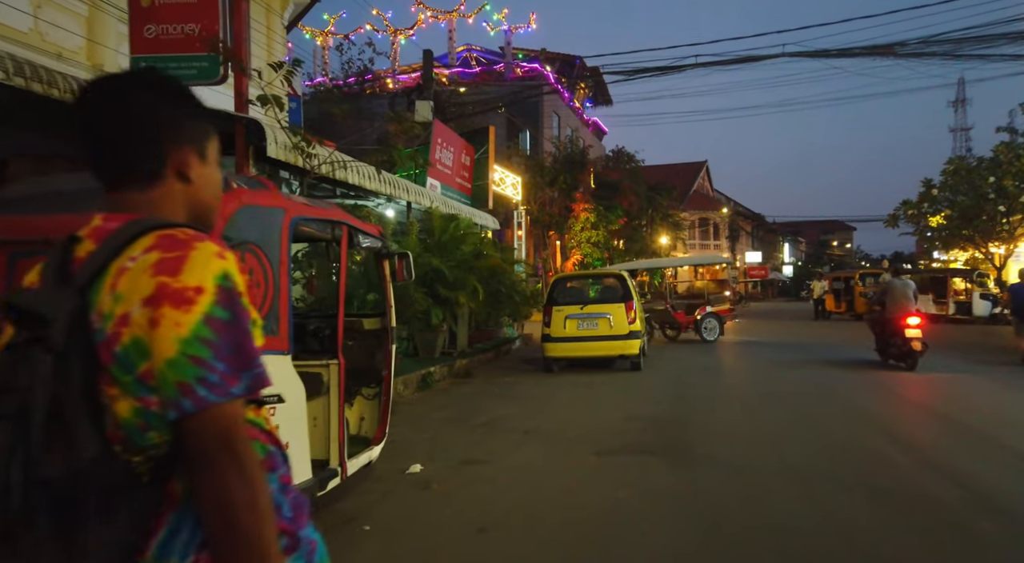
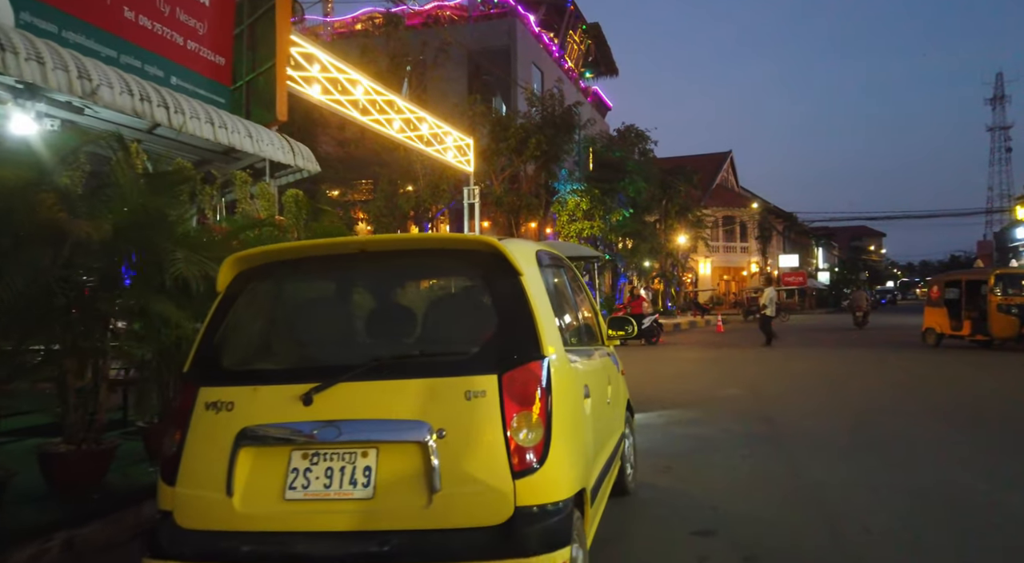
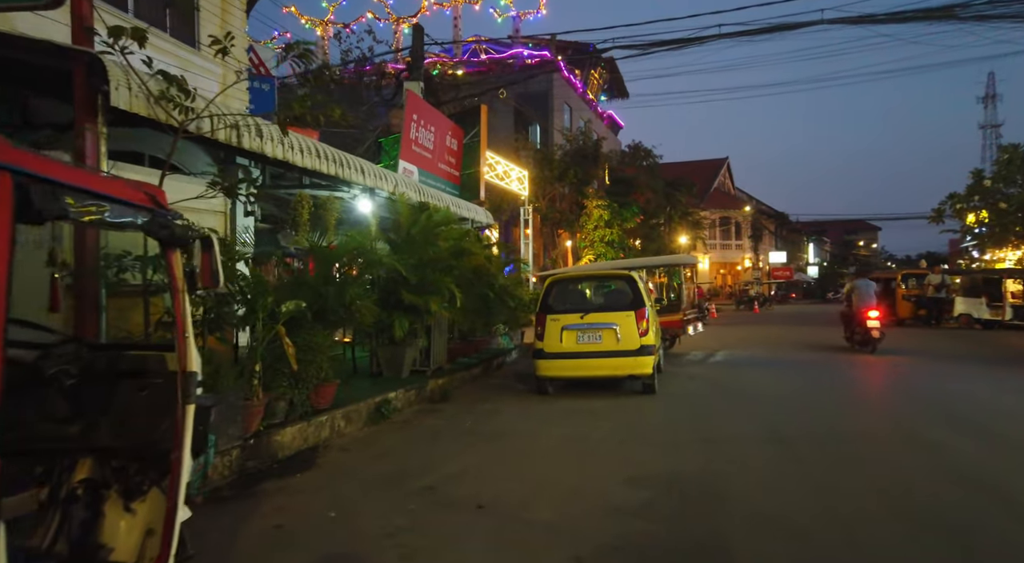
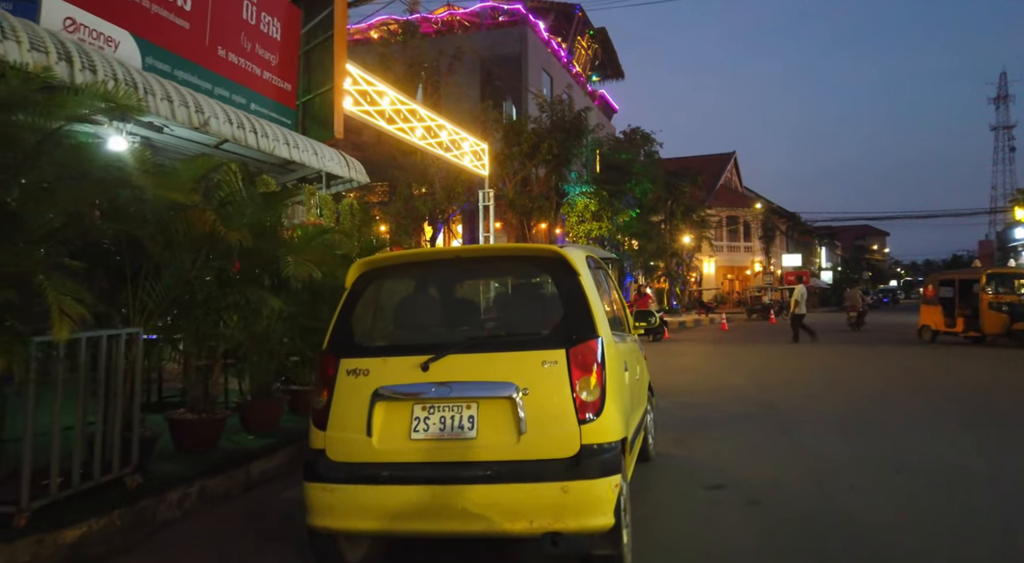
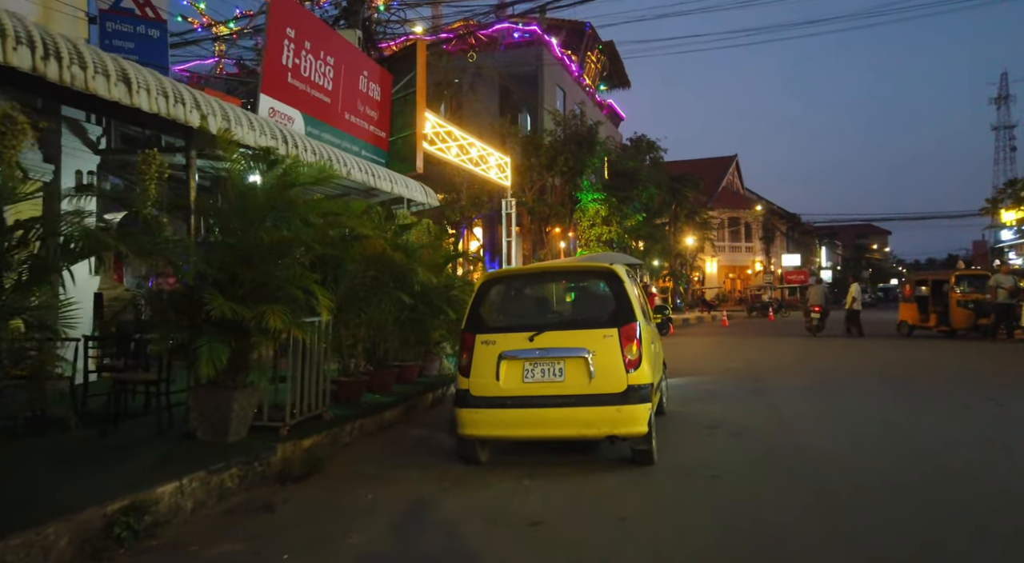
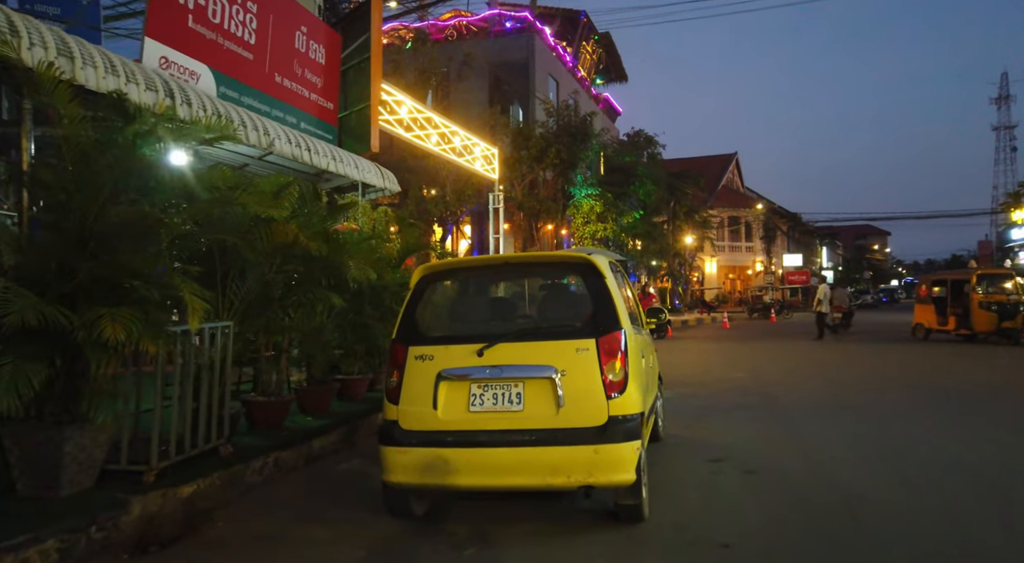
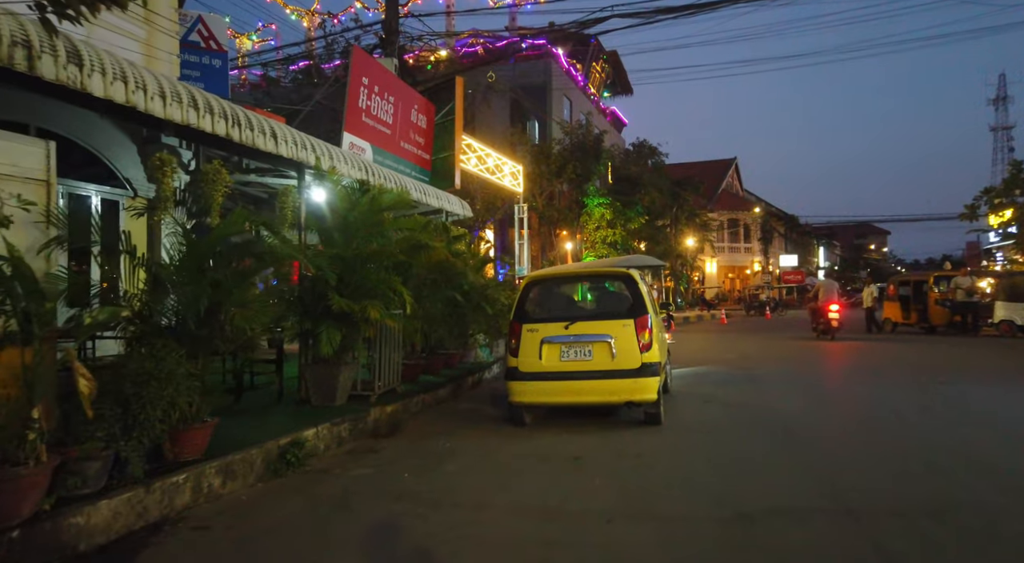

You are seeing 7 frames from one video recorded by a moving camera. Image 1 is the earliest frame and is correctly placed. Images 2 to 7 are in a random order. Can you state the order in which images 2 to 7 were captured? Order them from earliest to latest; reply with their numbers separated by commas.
3, 7, 5, 6, 4, 2
